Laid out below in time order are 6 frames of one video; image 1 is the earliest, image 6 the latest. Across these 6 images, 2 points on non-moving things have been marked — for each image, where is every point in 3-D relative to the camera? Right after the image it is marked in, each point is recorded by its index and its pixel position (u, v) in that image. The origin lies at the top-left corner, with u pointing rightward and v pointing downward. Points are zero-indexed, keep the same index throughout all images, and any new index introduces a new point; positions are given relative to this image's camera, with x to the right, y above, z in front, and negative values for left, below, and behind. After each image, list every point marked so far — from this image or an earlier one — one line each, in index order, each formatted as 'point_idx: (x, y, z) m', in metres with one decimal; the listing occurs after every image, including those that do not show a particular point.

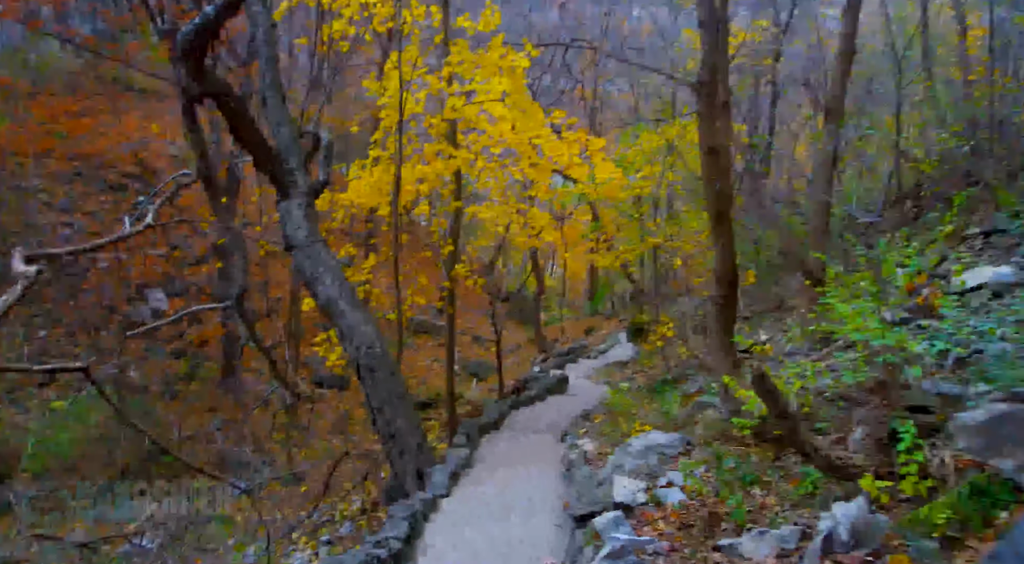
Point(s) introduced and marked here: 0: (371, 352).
0: (-1.6, -0.8, +7.0) m
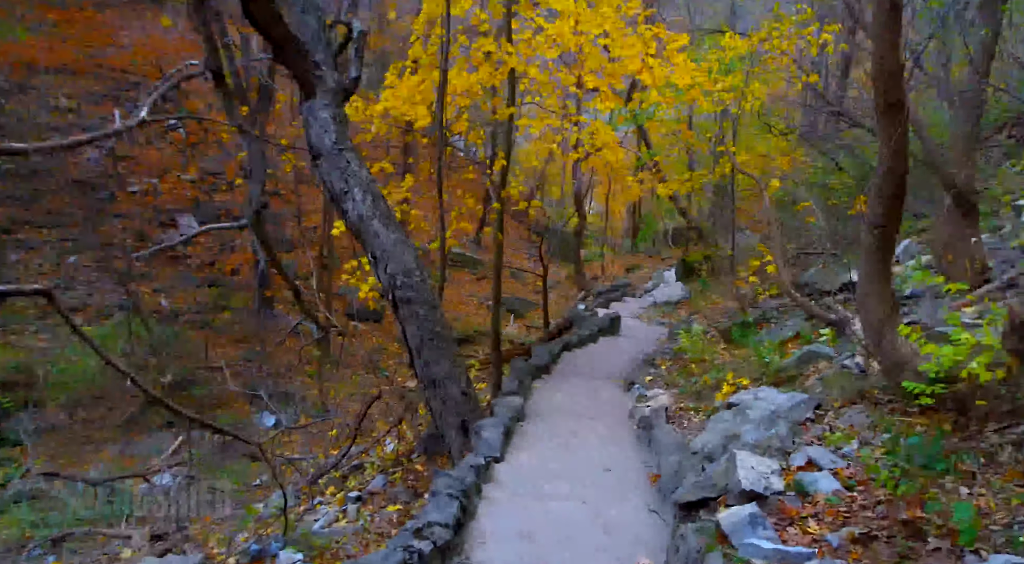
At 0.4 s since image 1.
0: (-1.0, 0.0, +5.9) m
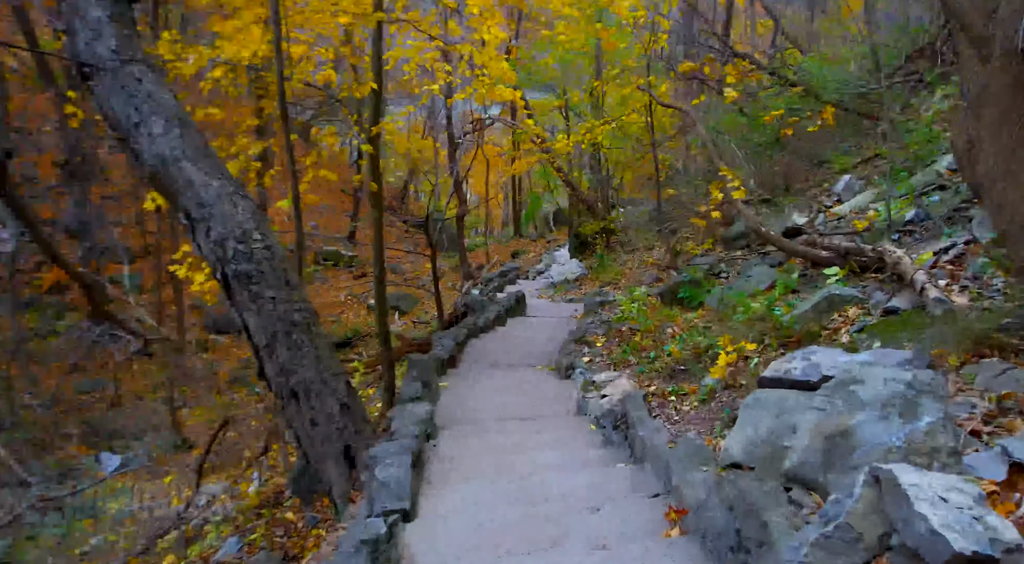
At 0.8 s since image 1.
0: (-1.7, +0.2, +3.9) m
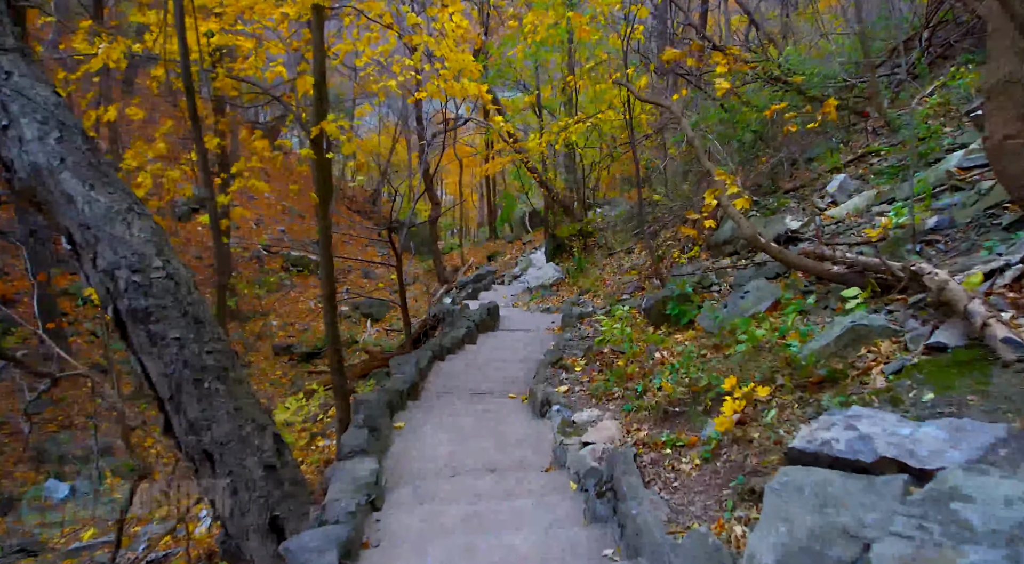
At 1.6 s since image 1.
0: (-1.9, 0.0, +3.2) m
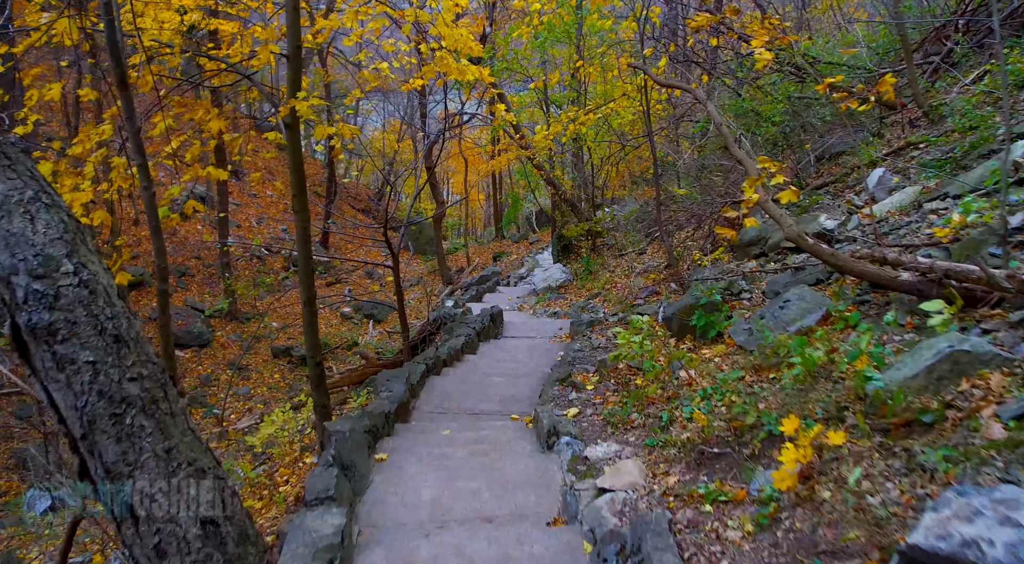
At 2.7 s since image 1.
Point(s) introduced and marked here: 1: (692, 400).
0: (-1.9, 0.0, +2.6) m
1: (+1.0, -0.7, +3.6) m
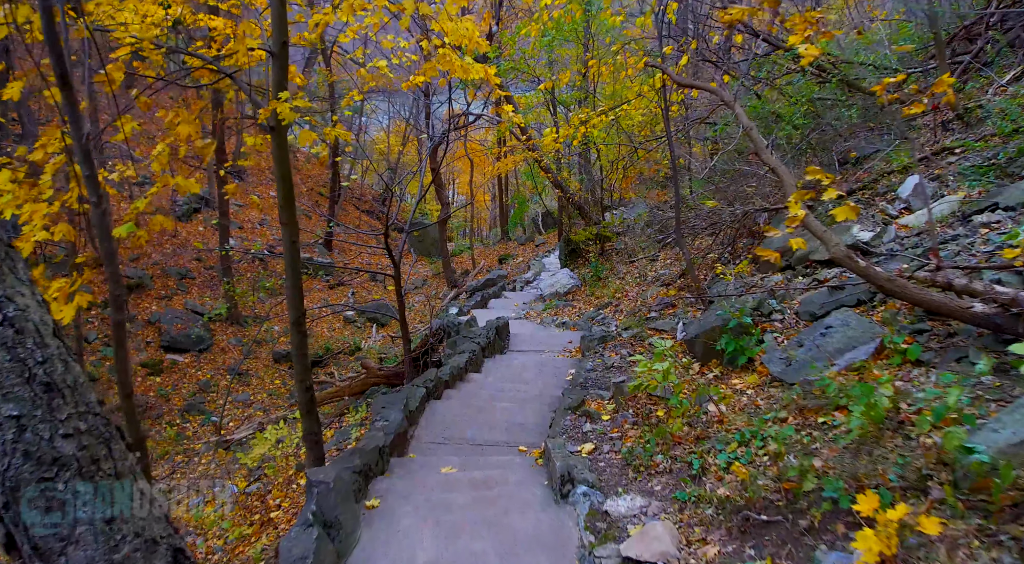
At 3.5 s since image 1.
0: (-1.9, -0.2, +2.1) m
1: (+1.1, -0.8, +3.1) m
